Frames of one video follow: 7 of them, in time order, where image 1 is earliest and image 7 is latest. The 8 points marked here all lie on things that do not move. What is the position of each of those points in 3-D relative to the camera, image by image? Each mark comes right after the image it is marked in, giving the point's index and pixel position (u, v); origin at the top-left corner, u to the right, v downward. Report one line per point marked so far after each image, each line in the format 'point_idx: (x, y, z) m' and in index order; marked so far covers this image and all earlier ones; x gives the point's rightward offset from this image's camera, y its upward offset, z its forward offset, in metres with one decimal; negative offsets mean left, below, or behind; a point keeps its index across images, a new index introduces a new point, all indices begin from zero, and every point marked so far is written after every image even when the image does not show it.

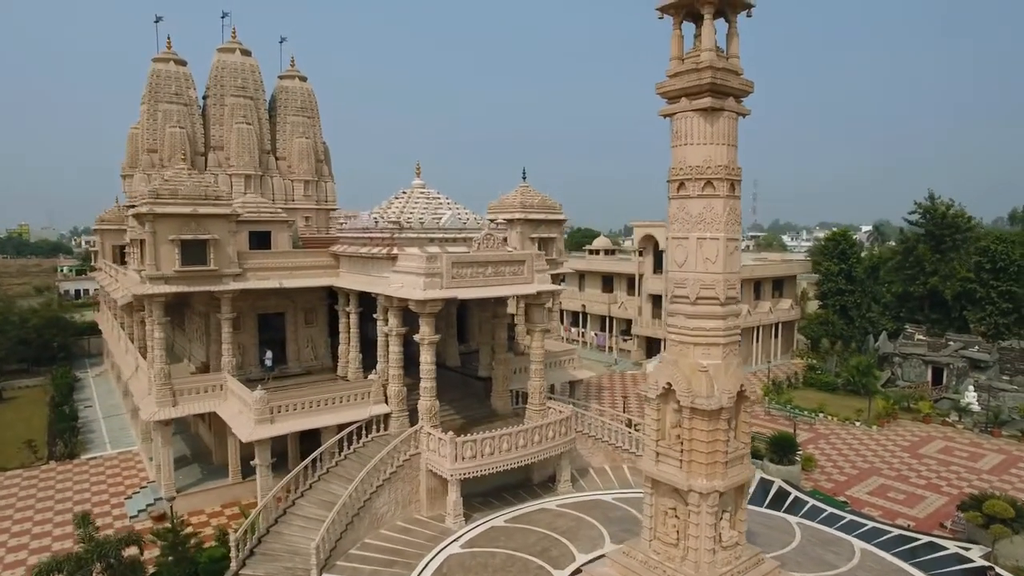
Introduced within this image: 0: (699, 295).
0: (+3.0, -0.1, +10.5) m
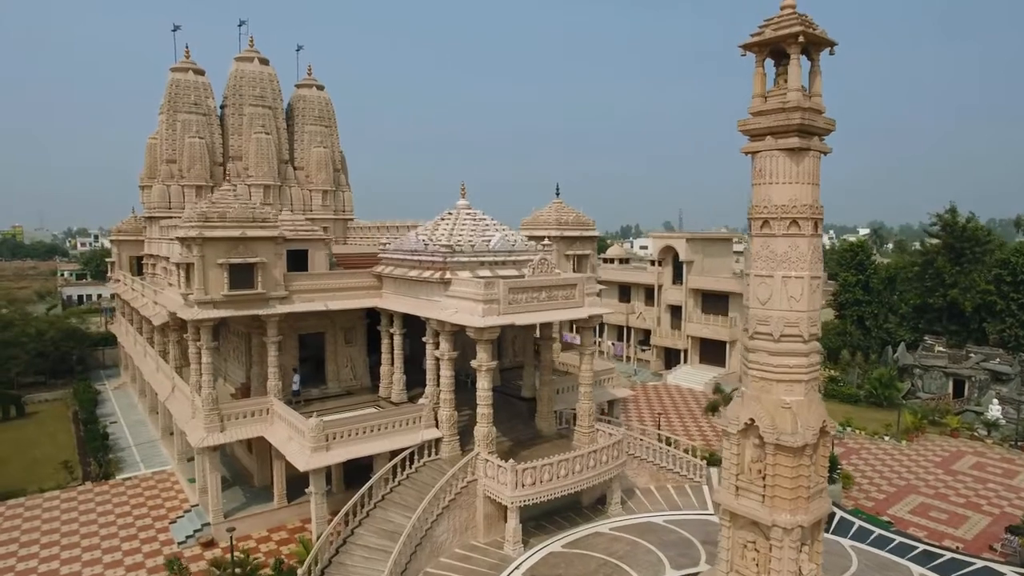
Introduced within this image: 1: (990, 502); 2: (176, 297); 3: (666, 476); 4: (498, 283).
0: (+4.4, -0.7, +10.6) m
1: (+13.6, -6.0, +18.4) m
2: (-9.5, -0.3, +18.2) m
3: (+4.4, -5.4, +18.6) m
4: (-0.3, +0.1, +15.1) m
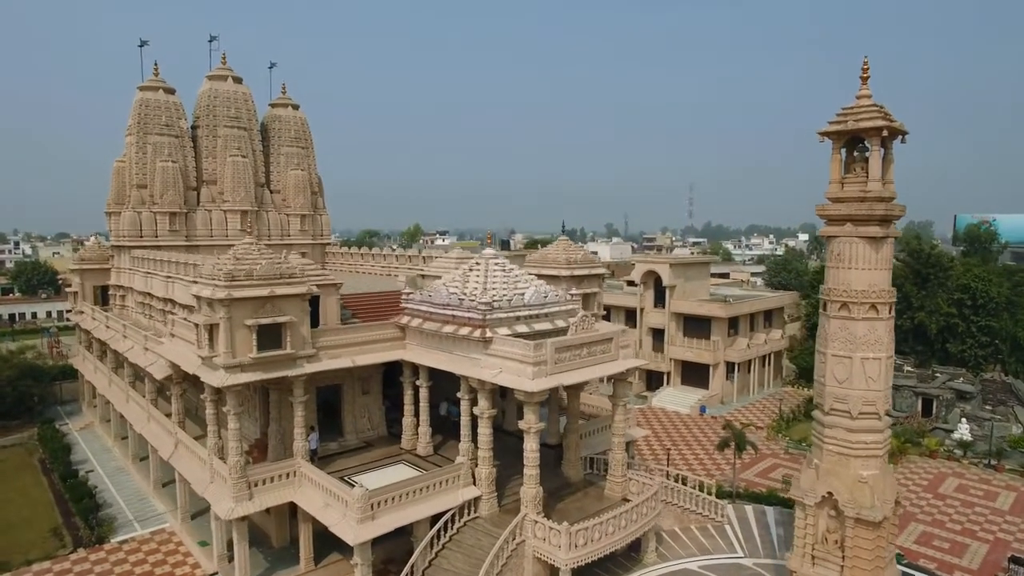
0: (+5.9, -2.1, +11.0) m
1: (+14.4, -7.3, +19.7) m
2: (-8.7, -1.7, +17.2) m
3: (+5.2, -6.7, +19.0) m
4: (+0.8, -1.3, +15.0) m
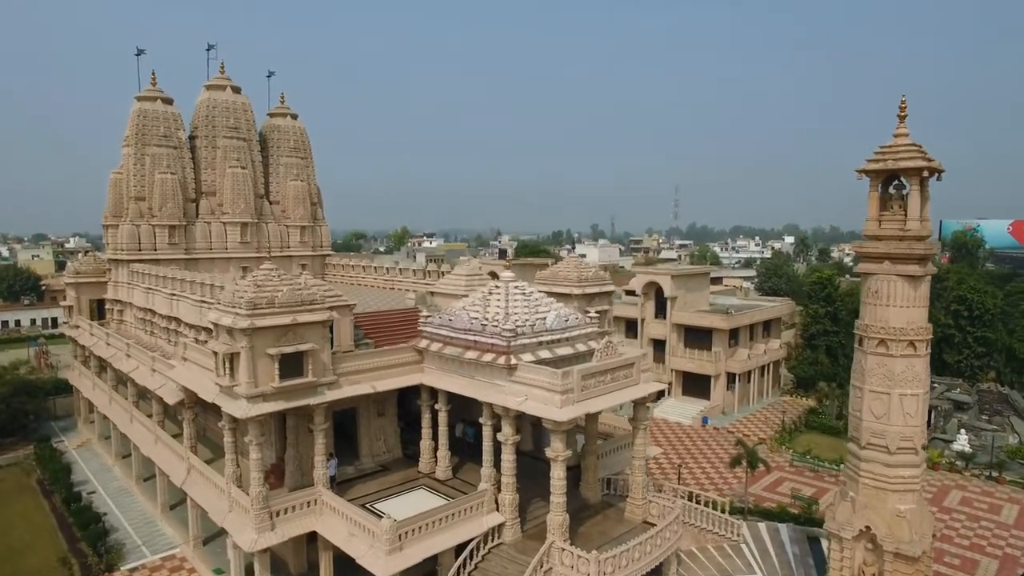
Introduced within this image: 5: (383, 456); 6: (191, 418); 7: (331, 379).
0: (+6.7, -2.7, +11.1) m
1: (+14.9, -7.9, +20.1) m
2: (-8.1, -2.4, +17.0) m
3: (+5.7, -7.3, +19.1) m
4: (+1.4, -1.9, +15.0) m
5: (-3.8, -5.0, +19.2) m
6: (-9.4, -3.8, +18.8) m
7: (-4.5, -2.3, +16.1) m
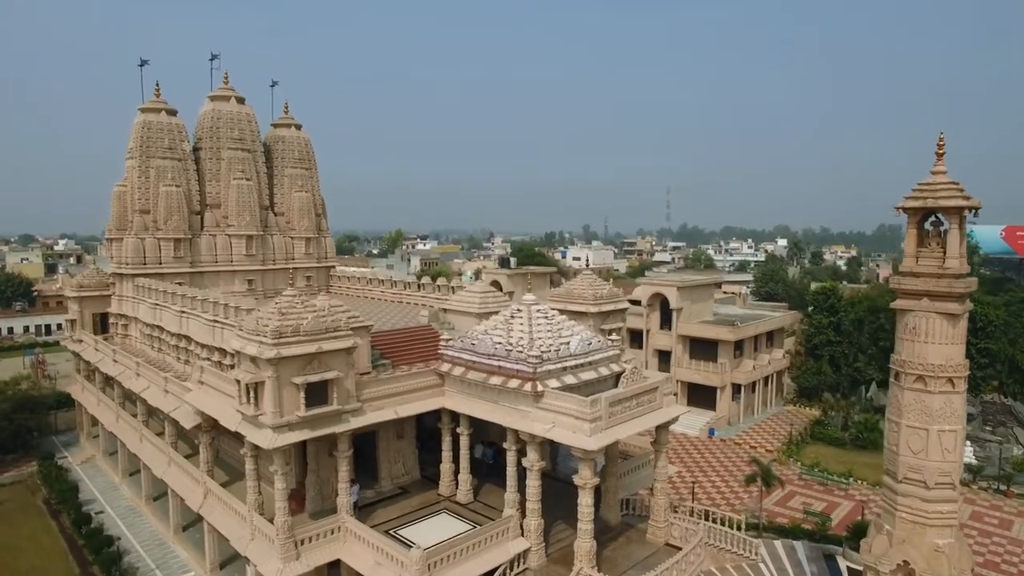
0: (+7.4, -3.4, +11.2) m
1: (+15.4, -8.5, +20.3) m
2: (-7.5, -3.0, +16.8) m
3: (+6.3, -8.0, +19.2) m
4: (+2.0, -2.6, +14.9) m
5: (-3.3, -5.6, +19.1) m
6: (-8.8, -4.4, +18.7) m
7: (-3.9, -2.9, +16.0) m
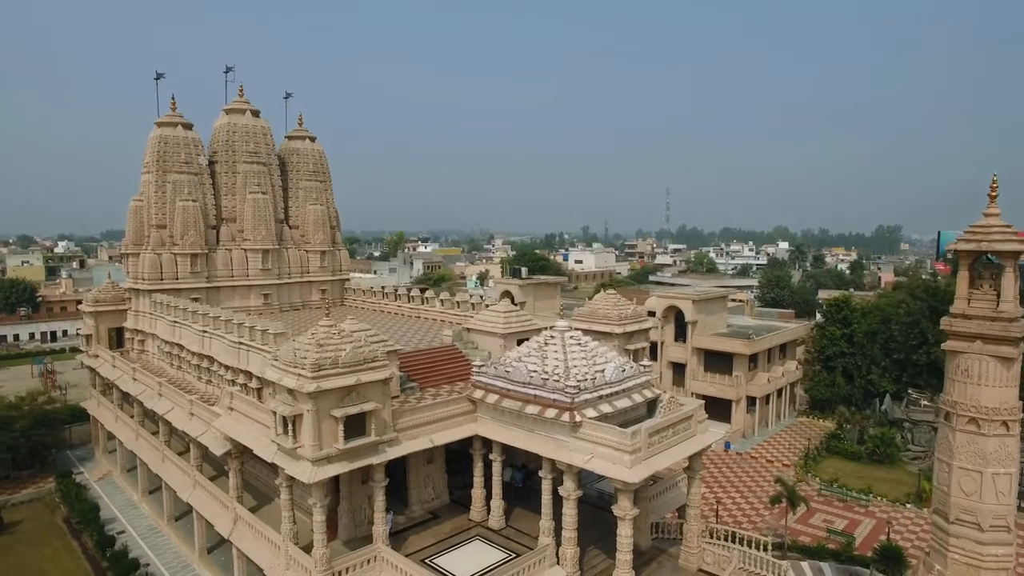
0: (+8.3, -4.1, +11.2) m
1: (+16.3, -9.2, +20.4) m
2: (-6.6, -3.8, +16.7) m
3: (+7.2, -8.7, +19.2) m
4: (+3.0, -3.3, +14.9) m
5: (-2.4, -6.3, +19.1) m
6: (-7.9, -5.1, +18.6) m
7: (-3.0, -3.6, +15.9) m
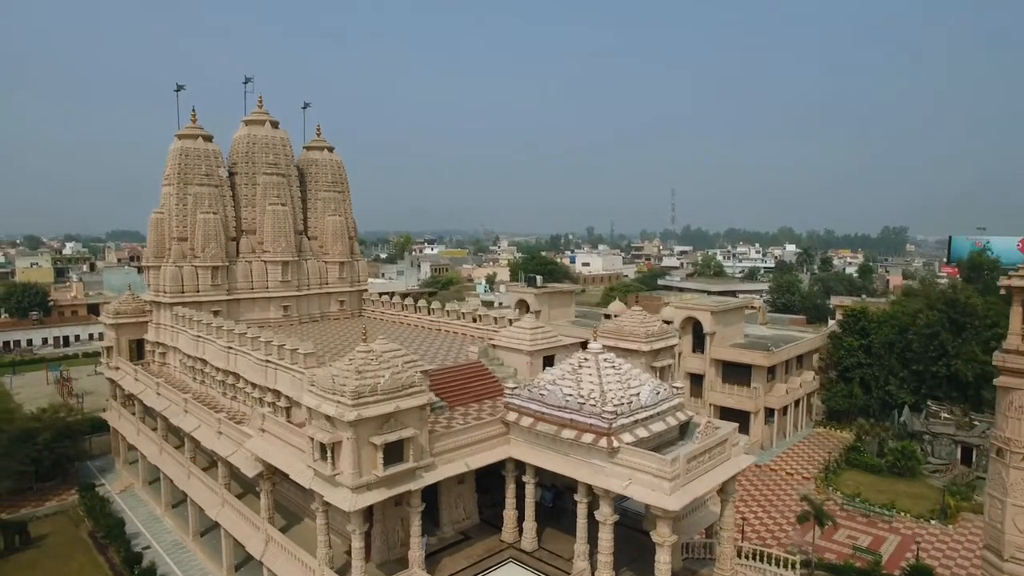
0: (+9.2, -4.7, +11.2) m
1: (+17.2, -9.8, +20.3) m
2: (-5.7, -4.4, +16.7) m
3: (+8.1, -9.3, +19.2) m
4: (+3.9, -3.9, +14.9) m
5: (-1.5, -6.9, +19.0) m
6: (-7.0, -5.7, +18.6) m
7: (-2.1, -4.2, +15.9) m
